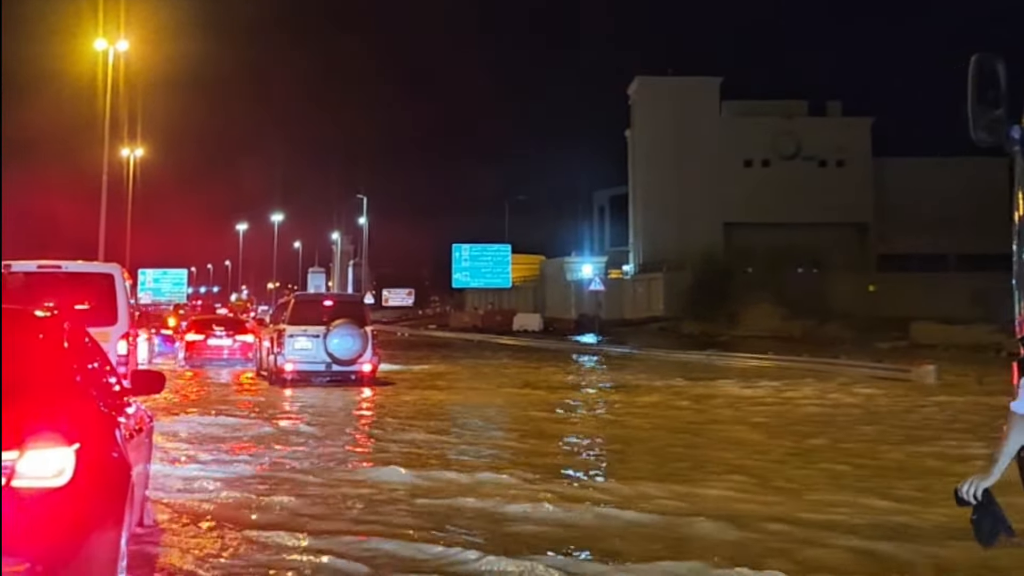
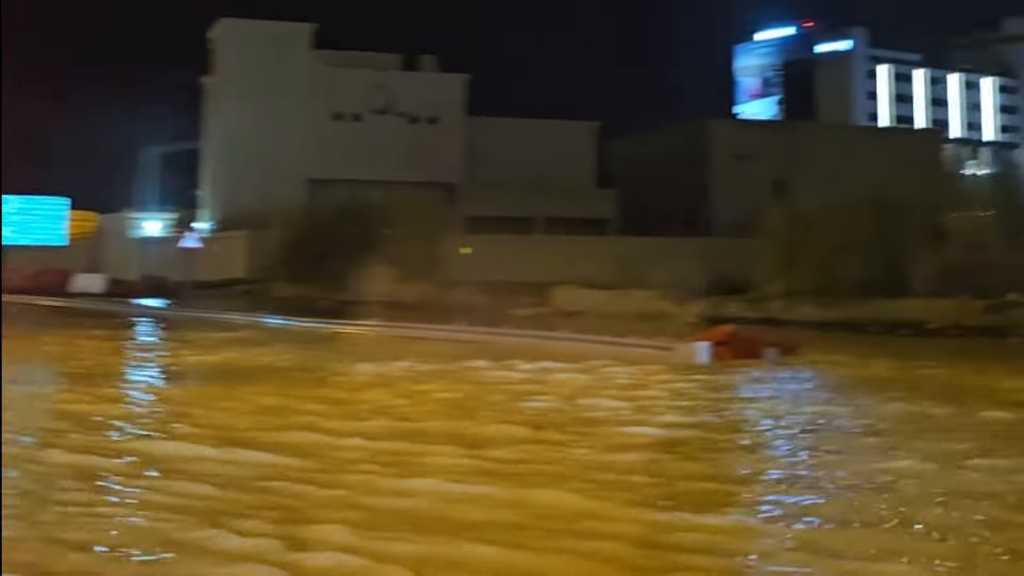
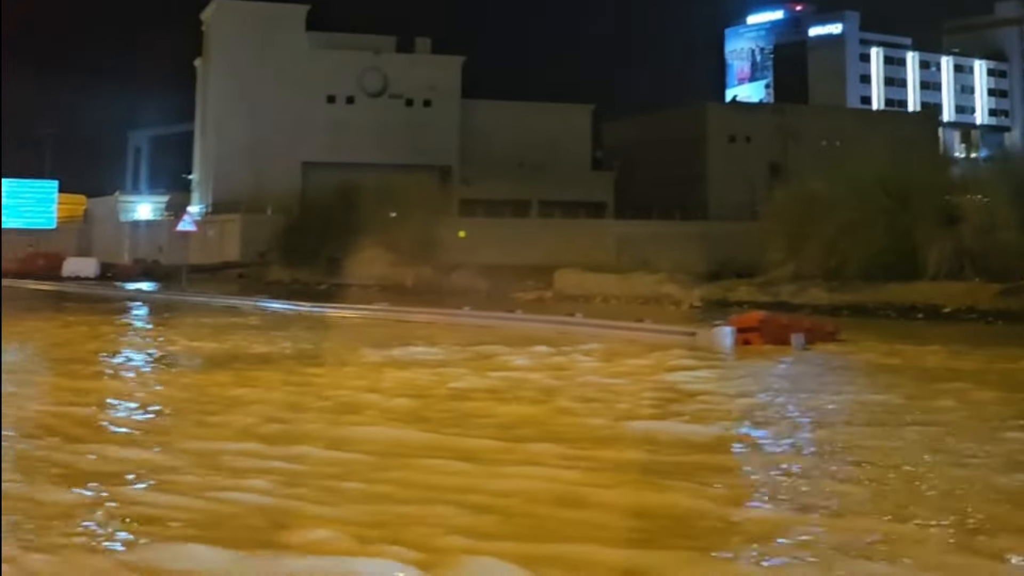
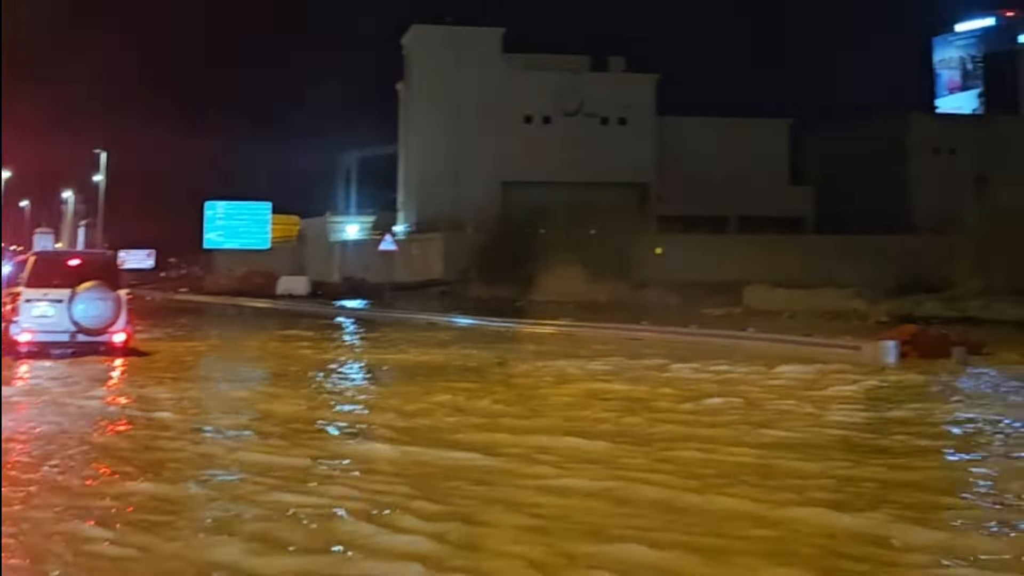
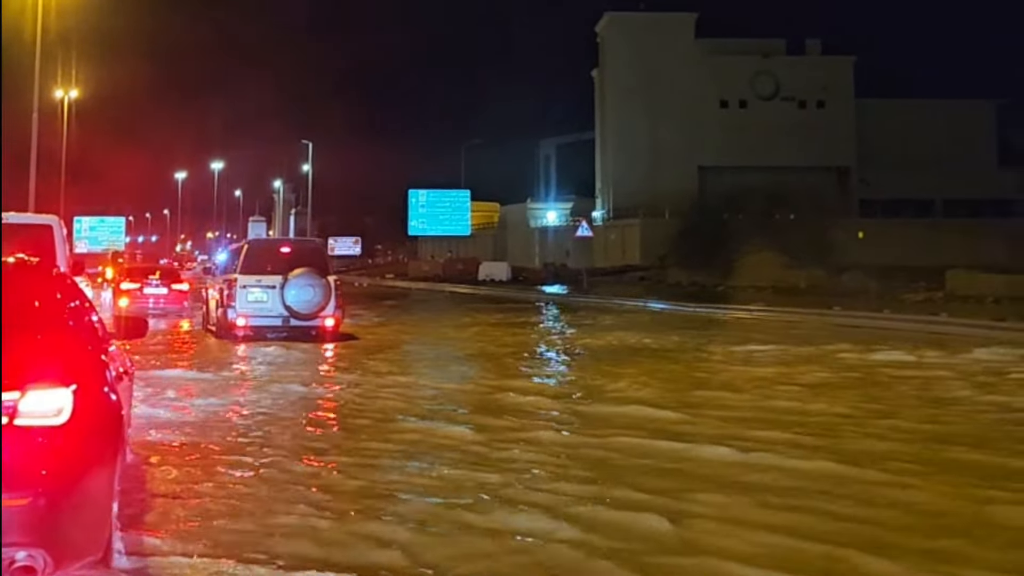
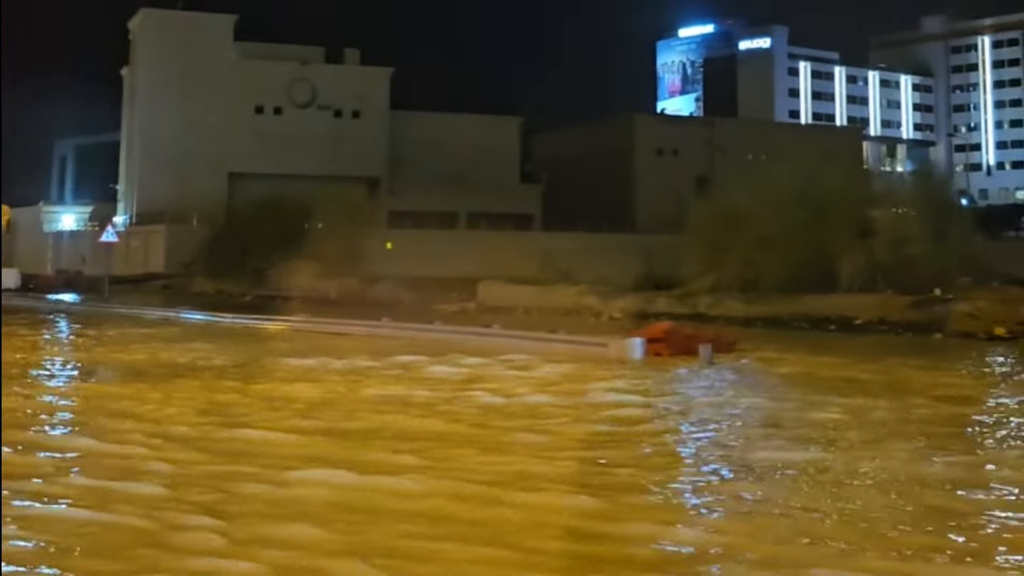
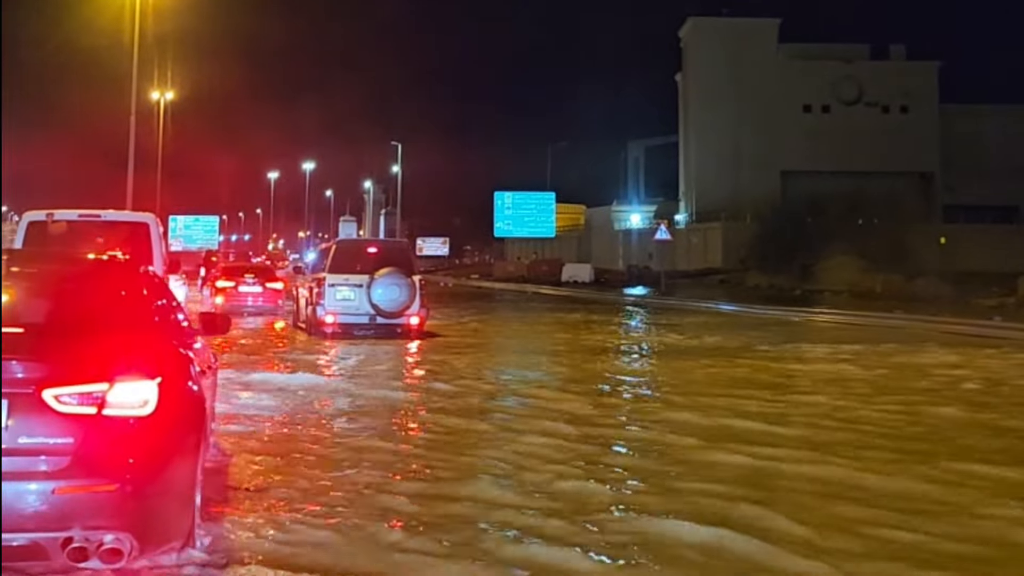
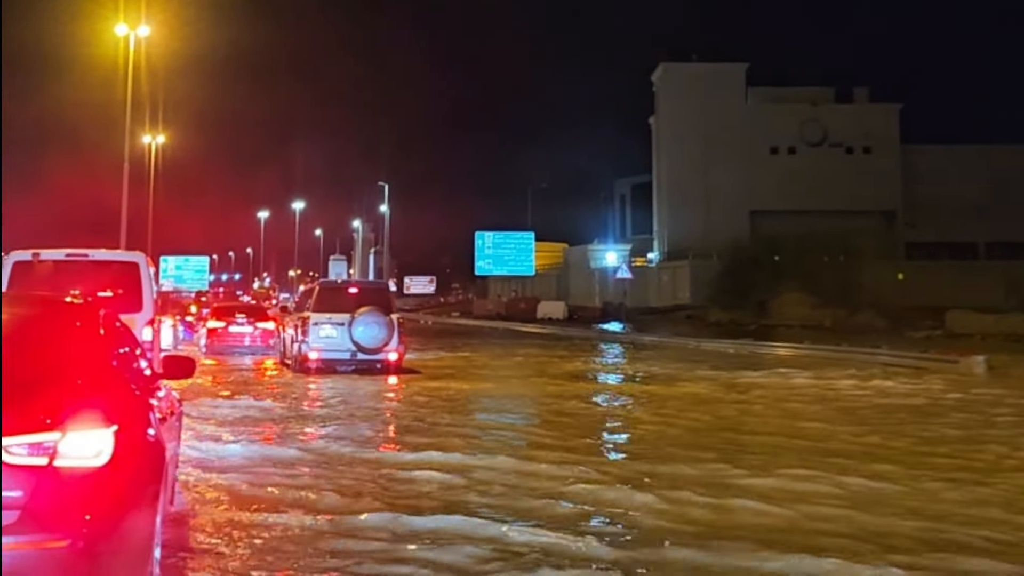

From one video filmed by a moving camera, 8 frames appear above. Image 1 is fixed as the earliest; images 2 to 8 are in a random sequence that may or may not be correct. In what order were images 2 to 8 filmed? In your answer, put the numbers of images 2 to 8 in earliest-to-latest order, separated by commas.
8, 7, 5, 4, 2, 6, 3
